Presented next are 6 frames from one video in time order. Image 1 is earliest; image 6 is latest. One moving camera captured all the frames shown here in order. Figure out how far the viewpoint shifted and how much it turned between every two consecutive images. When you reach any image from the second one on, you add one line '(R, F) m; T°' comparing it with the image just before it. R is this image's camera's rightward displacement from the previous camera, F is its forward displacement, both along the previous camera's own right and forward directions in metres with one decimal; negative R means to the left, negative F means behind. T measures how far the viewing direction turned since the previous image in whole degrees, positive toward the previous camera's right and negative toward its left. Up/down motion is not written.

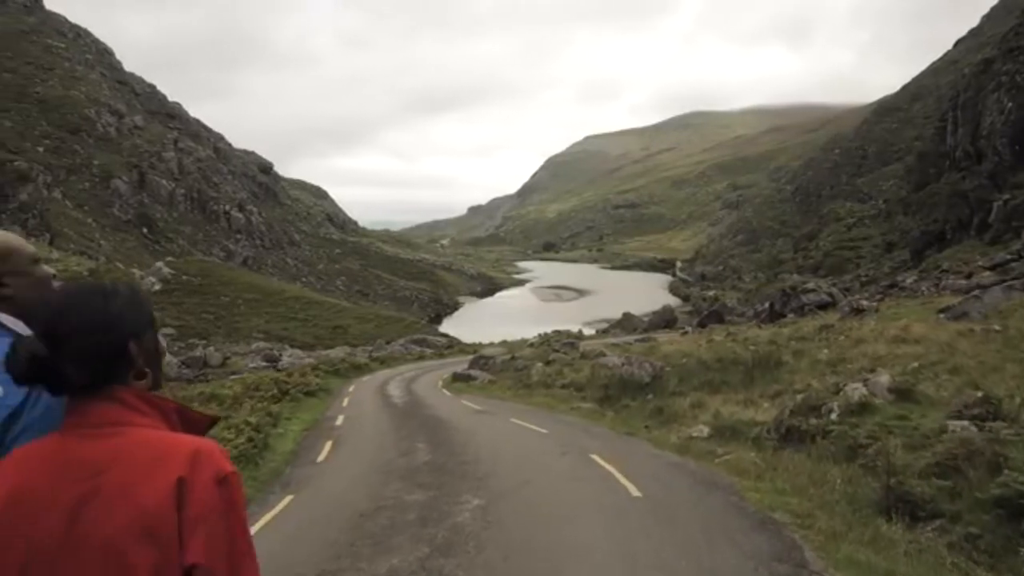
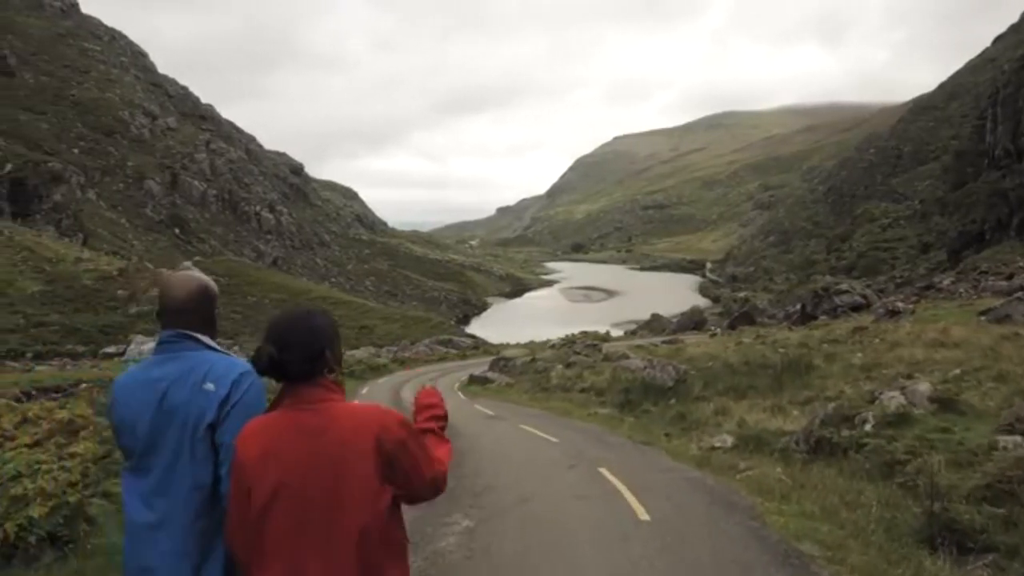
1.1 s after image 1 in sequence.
(+0.4, +1.0) m; -2°
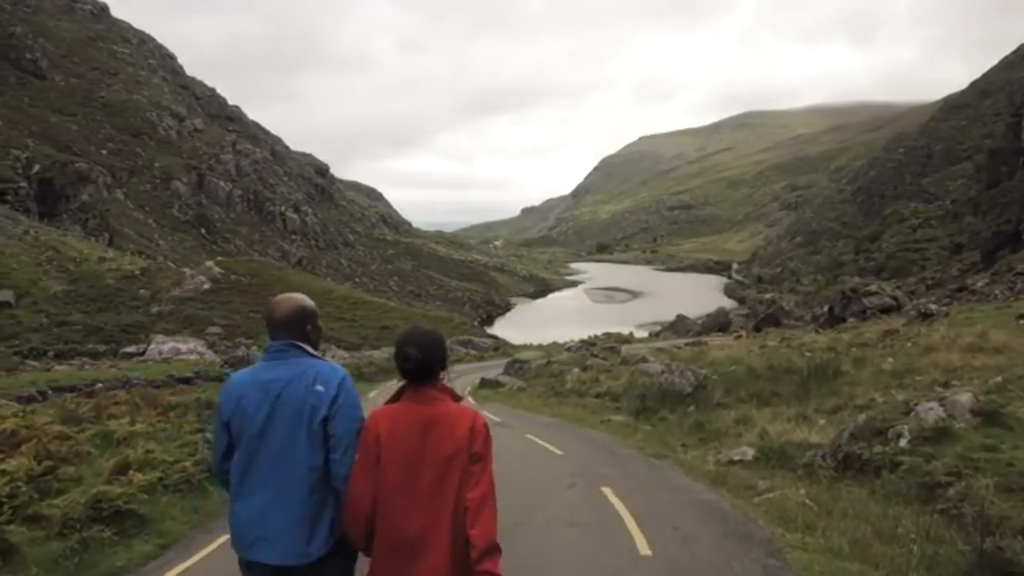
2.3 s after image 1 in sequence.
(+0.4, +1.2) m; -2°
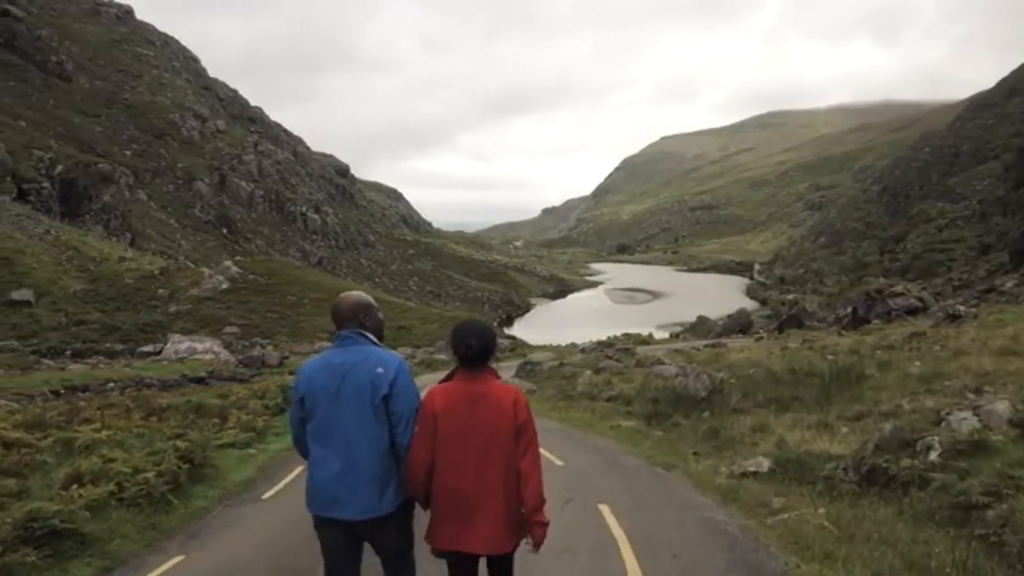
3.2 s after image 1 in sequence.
(+0.4, +1.0) m; -1°
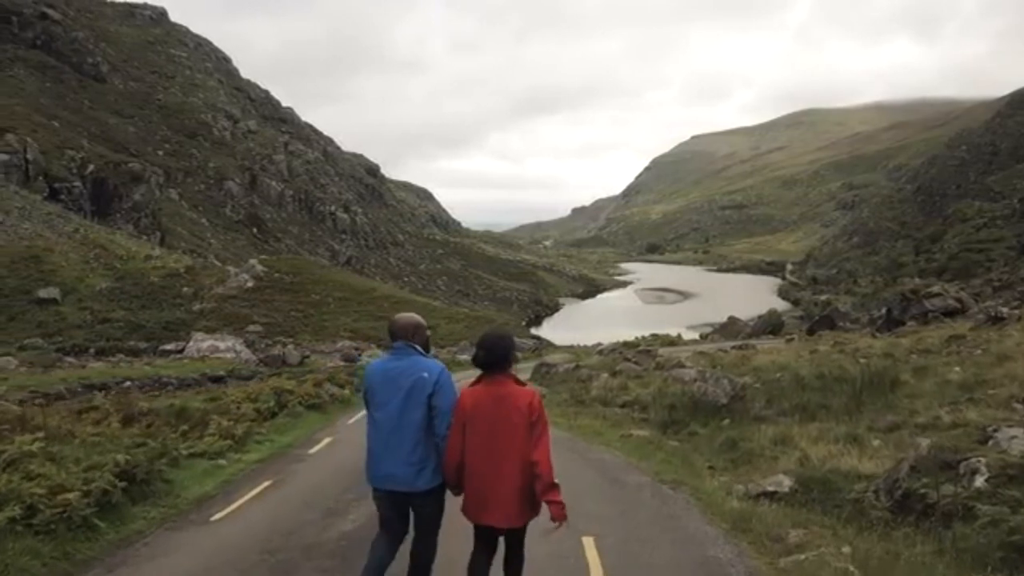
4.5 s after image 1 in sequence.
(+0.6, +1.4) m; -2°
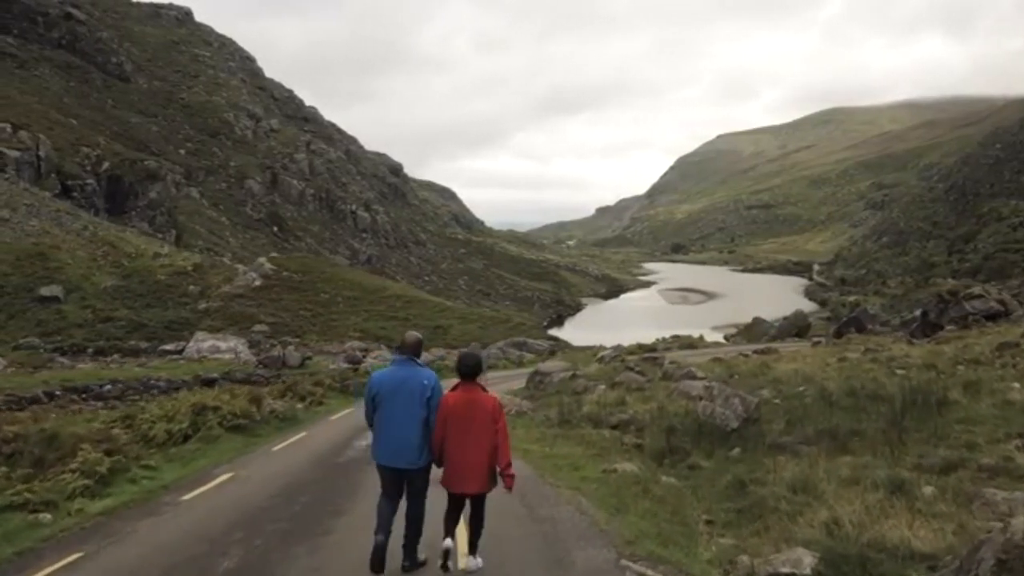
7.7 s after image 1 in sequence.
(+1.2, +3.7) m; -2°
